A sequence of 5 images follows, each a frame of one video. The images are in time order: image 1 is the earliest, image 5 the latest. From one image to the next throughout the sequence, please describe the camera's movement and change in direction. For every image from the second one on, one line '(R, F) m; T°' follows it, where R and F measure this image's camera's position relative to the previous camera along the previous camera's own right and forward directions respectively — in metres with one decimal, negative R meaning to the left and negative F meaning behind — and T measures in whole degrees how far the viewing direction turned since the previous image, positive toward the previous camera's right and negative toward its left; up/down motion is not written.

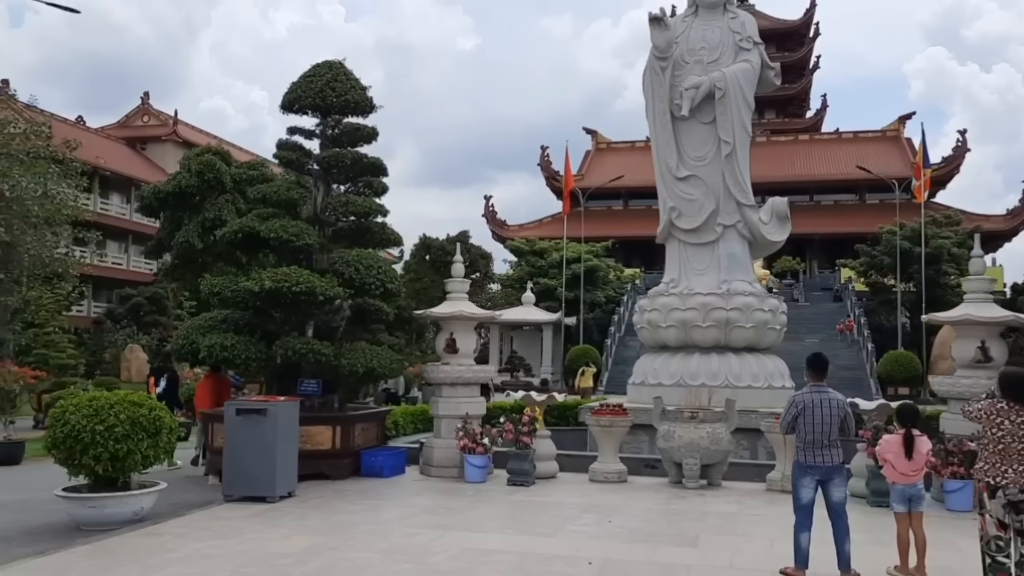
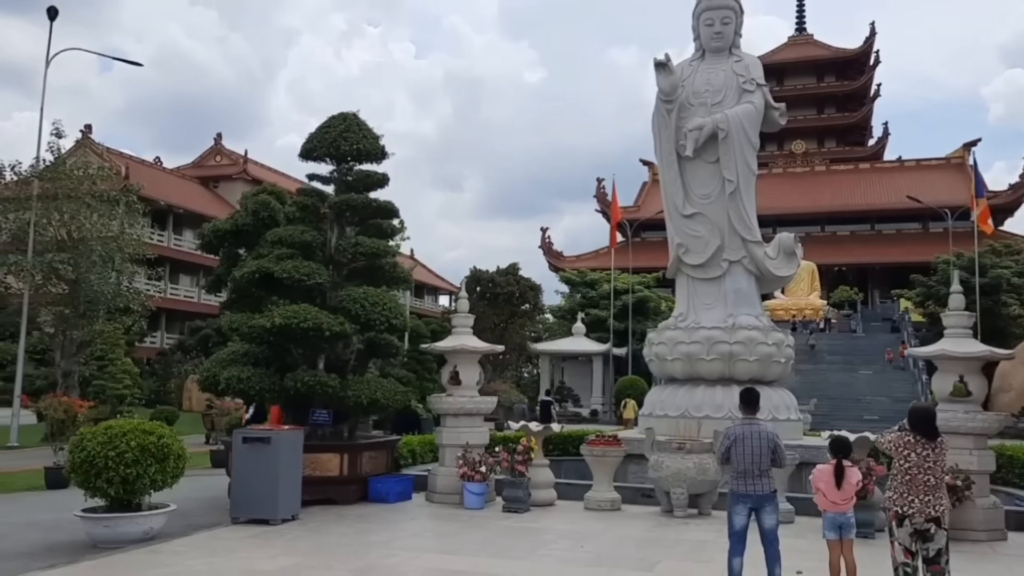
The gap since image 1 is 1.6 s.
(+0.7, -0.5) m; -4°
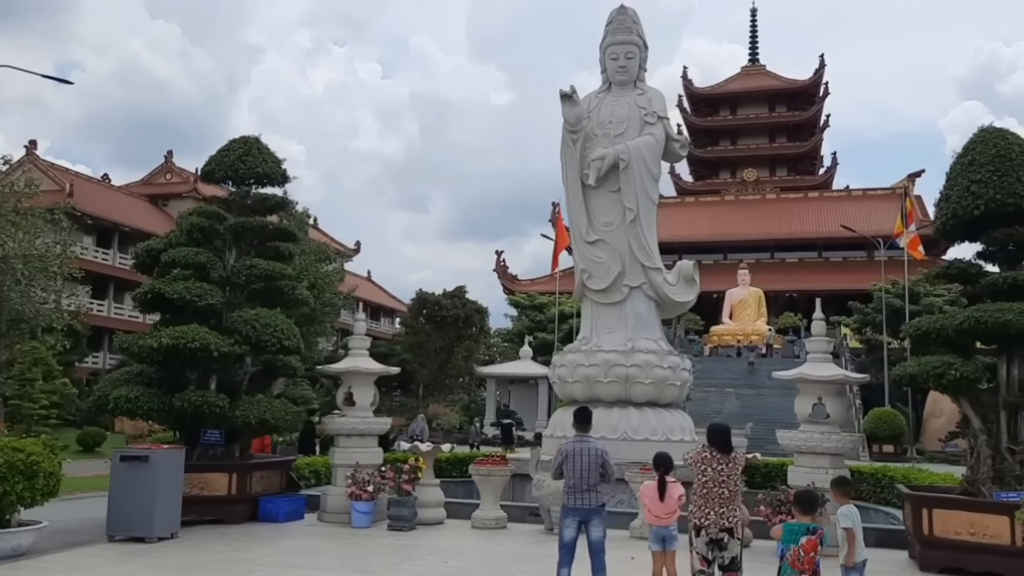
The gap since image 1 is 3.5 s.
(+0.8, -0.3) m; +2°
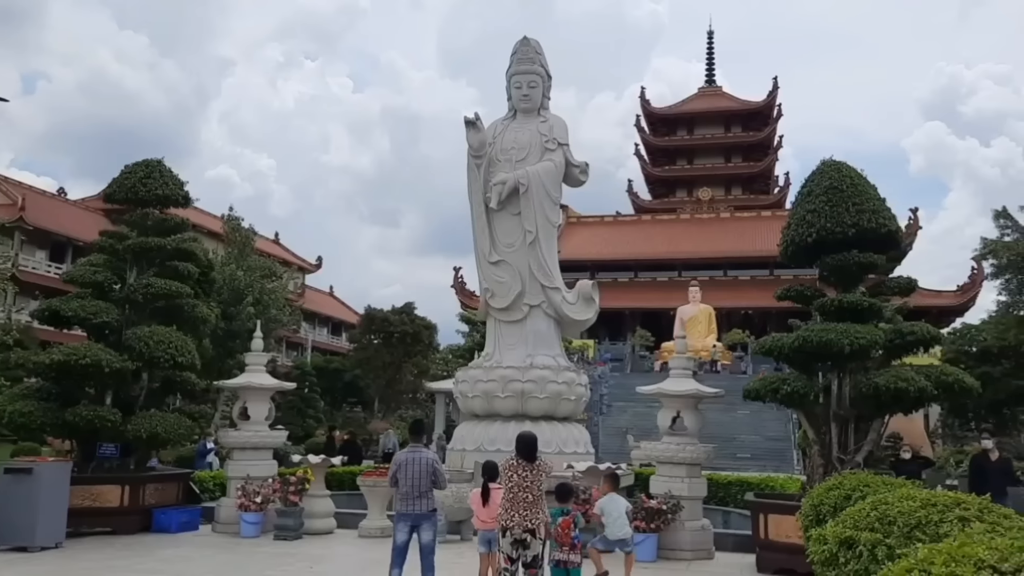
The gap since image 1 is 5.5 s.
(+0.9, -0.5) m; +2°
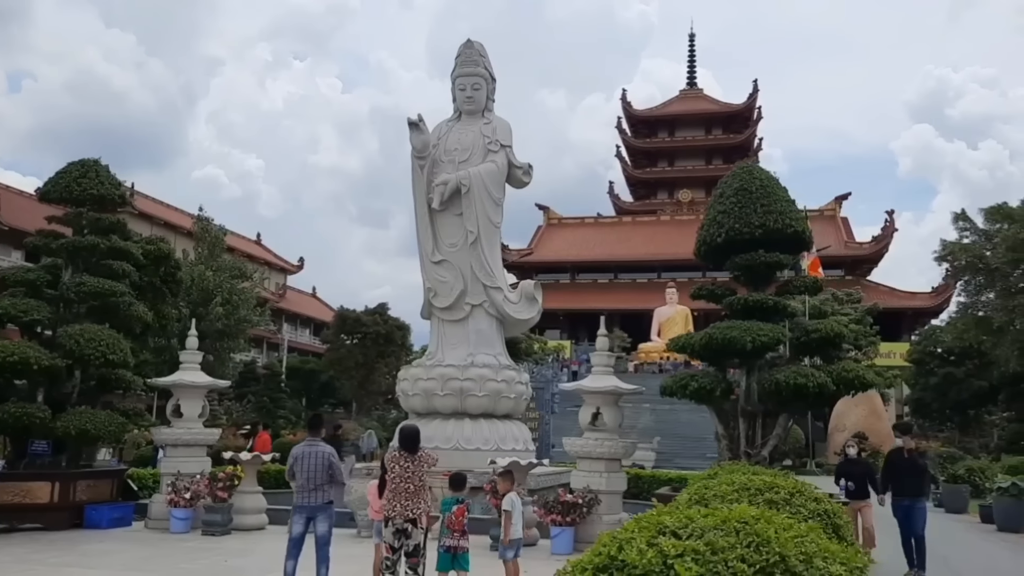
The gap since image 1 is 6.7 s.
(+0.7, -0.2) m; +1°
